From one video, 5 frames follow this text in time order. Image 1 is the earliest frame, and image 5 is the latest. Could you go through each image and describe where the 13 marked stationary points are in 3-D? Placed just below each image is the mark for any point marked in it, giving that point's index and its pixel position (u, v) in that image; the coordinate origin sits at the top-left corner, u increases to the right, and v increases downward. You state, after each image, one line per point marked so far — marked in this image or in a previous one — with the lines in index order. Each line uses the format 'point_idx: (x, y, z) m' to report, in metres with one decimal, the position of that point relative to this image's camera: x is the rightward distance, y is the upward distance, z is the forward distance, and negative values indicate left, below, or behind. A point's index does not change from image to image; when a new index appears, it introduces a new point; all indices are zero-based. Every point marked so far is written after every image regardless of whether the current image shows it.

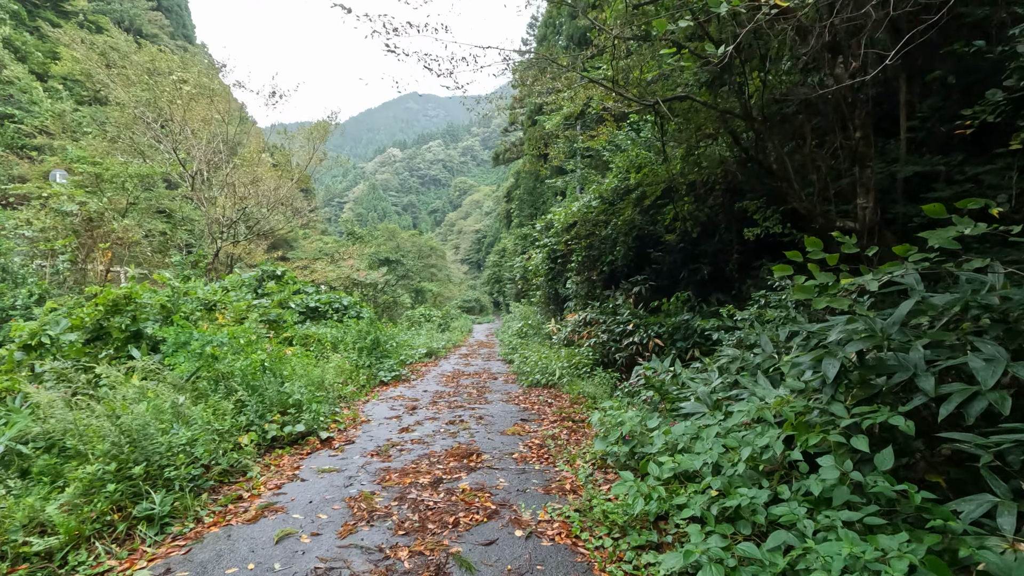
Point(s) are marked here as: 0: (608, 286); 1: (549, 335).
0: (+1.6, 0.0, +9.0) m
1: (+0.7, -0.8, +9.4) m
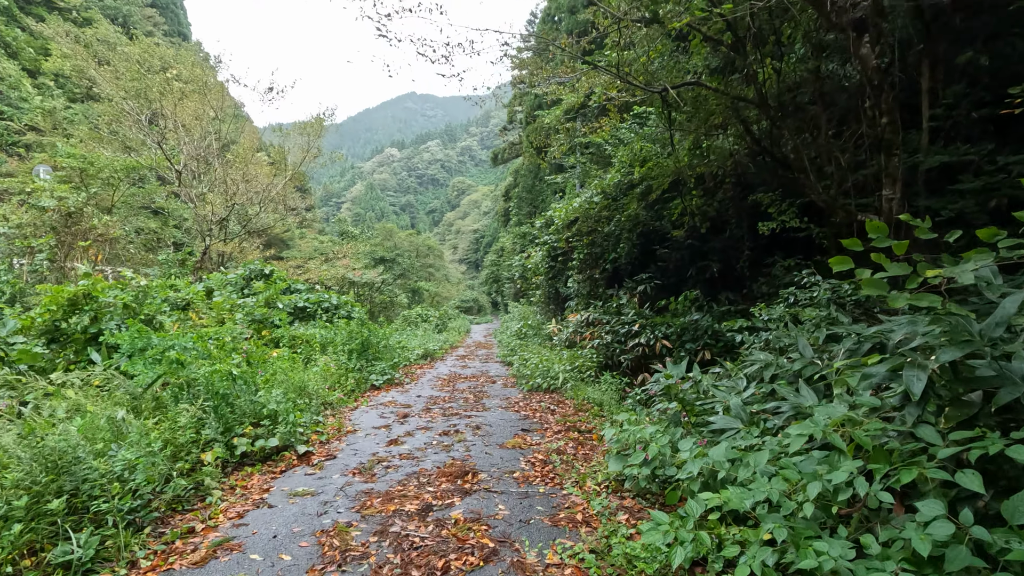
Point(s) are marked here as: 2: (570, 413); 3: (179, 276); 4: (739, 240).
0: (+1.6, 0.0, +8.7) m
1: (+0.6, -0.8, +9.1) m
2: (+0.5, -1.0, +4.3) m
3: (-5.2, +0.2, +8.3) m
4: (+2.8, +0.6, +6.6) m
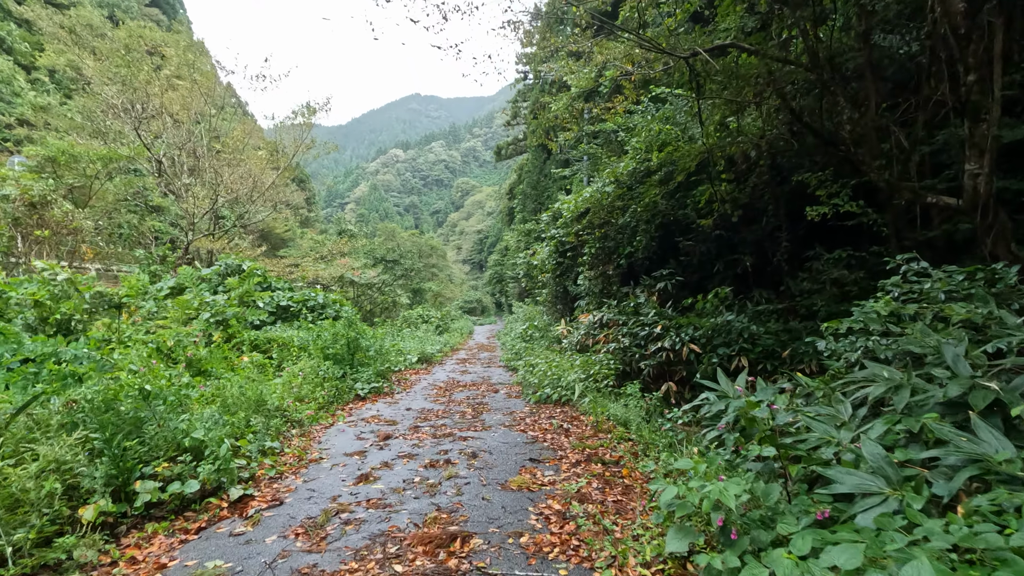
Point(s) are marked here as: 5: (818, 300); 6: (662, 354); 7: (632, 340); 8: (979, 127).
0: (+1.7, +0.1, +7.9) m
1: (+0.7, -0.8, +8.3) m
2: (+0.5, -1.0, +3.5) m
3: (-5.2, +0.2, +7.6) m
4: (+2.9, +0.6, +5.8) m
5: (+2.8, -0.1, +5.0) m
6: (+1.5, -0.7, +5.5) m
7: (+1.3, -0.6, +6.0) m
8: (+3.2, +1.1, +3.7) m
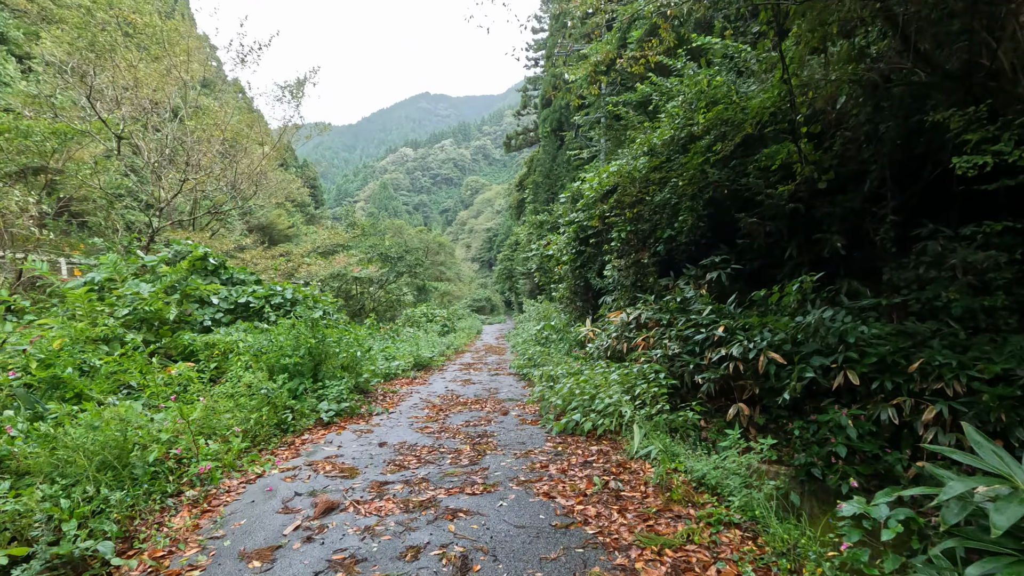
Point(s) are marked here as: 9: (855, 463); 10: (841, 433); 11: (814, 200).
0: (+1.9, +0.1, +6.5) m
1: (+0.9, -0.7, +6.9) m
2: (+0.6, -0.9, +2.1) m
3: (-5.0, +0.3, +6.4) m
4: (+3.0, +0.7, +4.4) m
5: (+2.9, 0.0, +3.6) m
6: (+1.6, -0.6, +4.1) m
7: (+1.5, -0.5, +4.6) m
8: (+3.3, +1.2, +2.3) m
9: (+2.1, -1.1, +3.2) m
10: (+2.0, -0.9, +3.3) m
11: (+2.6, +0.8, +4.7) m
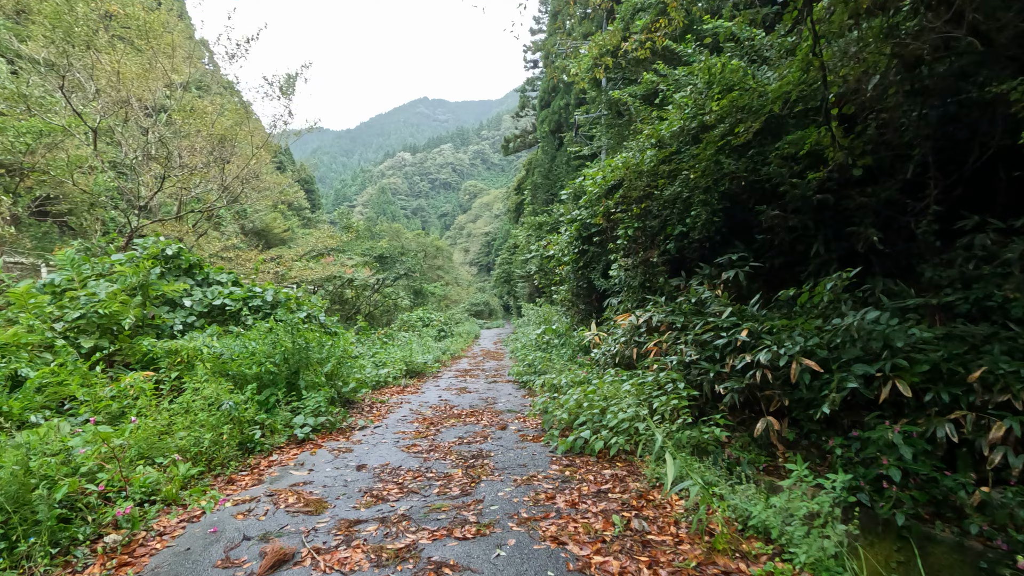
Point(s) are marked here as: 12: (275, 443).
0: (+1.8, +0.1, +6.1) m
1: (+0.9, -0.7, +6.5) m
2: (+0.6, -0.9, +1.7) m
3: (-5.0, +0.3, +5.9) m
4: (+3.0, +0.7, +4.0) m
5: (+2.9, 0.0, +3.2) m
6: (+1.6, -0.6, +3.6) m
7: (+1.5, -0.5, +4.1) m
8: (+3.3, +1.2, +1.8) m
9: (+2.1, -1.0, +2.8) m
10: (+2.0, -0.9, +2.9) m
11: (+2.6, +0.8, +4.2) m
12: (-1.5, -1.0, +3.4) m
